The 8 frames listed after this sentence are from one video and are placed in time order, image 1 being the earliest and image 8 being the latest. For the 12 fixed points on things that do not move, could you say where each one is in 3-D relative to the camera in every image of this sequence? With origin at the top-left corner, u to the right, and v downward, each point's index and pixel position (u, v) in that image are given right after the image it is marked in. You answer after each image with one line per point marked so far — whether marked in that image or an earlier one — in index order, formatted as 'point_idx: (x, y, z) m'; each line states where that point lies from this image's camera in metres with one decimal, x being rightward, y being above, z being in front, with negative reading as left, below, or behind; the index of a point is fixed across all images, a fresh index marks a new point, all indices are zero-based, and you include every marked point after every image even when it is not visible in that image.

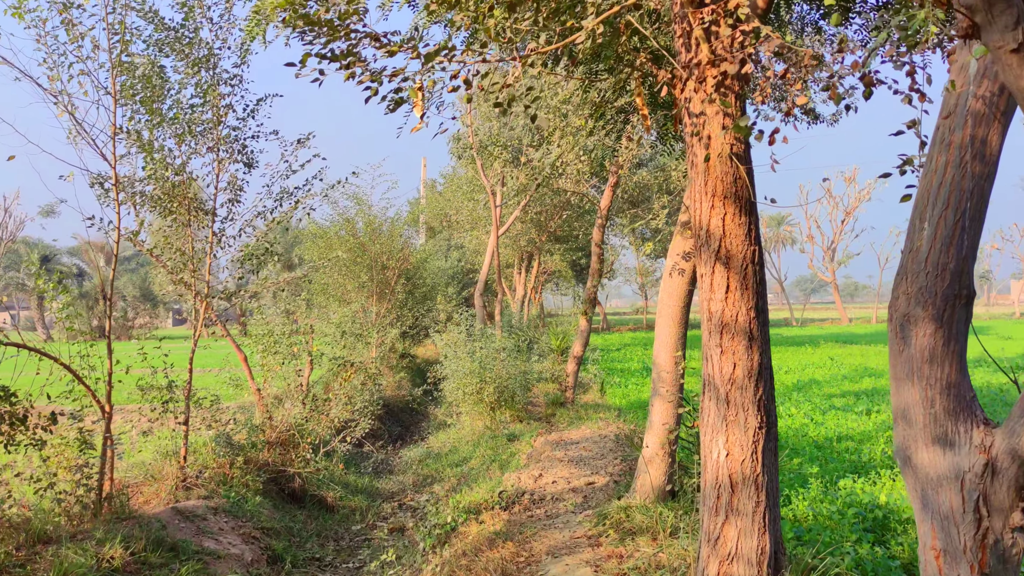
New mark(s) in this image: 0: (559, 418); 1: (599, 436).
0: (+0.5, -1.5, +10.3) m
1: (+0.8, -1.4, +8.4) m
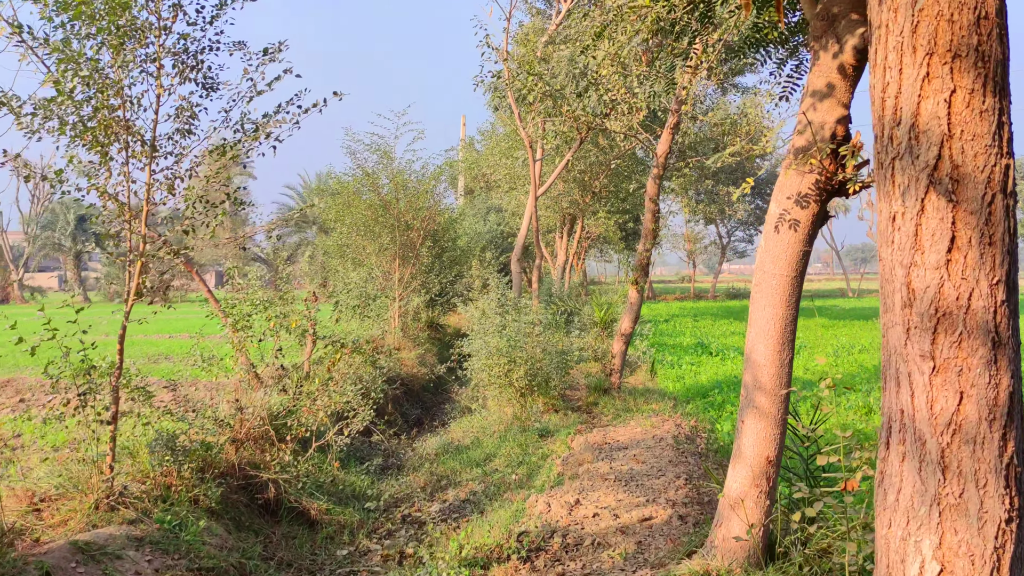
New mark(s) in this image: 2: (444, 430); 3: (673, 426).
0: (+0.9, -1.2, +8.6) m
1: (+1.0, -1.1, +6.6) m
2: (-0.8, -1.6, +9.9) m
3: (+1.3, -1.1, +7.3) m
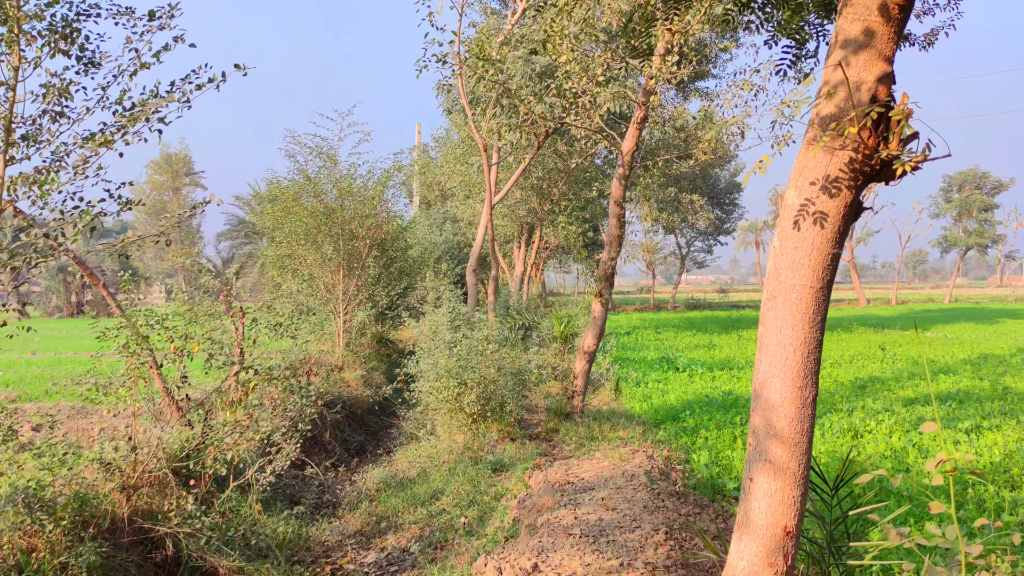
0: (+0.4, -1.3, +7.7) m
1: (+0.7, -1.2, +5.7) m
2: (-1.2, -1.7, +8.9) m
3: (+1.0, -1.2, +6.4) m
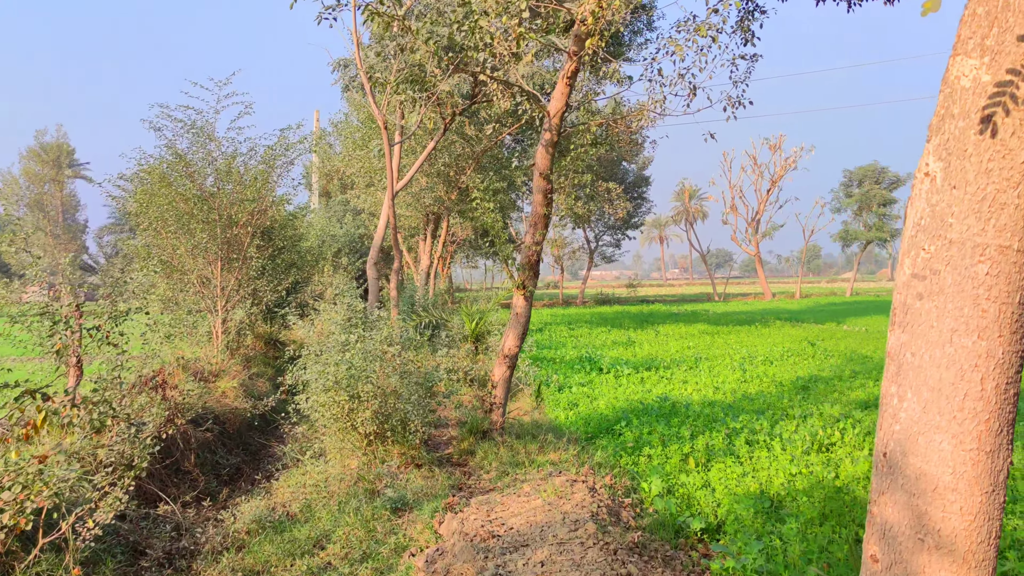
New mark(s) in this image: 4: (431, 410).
0: (-0.2, -1.2, +6.3) m
1: (+0.2, -1.1, +4.4) m
2: (-2.0, -1.7, +7.3) m
3: (+0.4, -1.2, +5.0) m
4: (-0.7, -1.0, +7.2) m
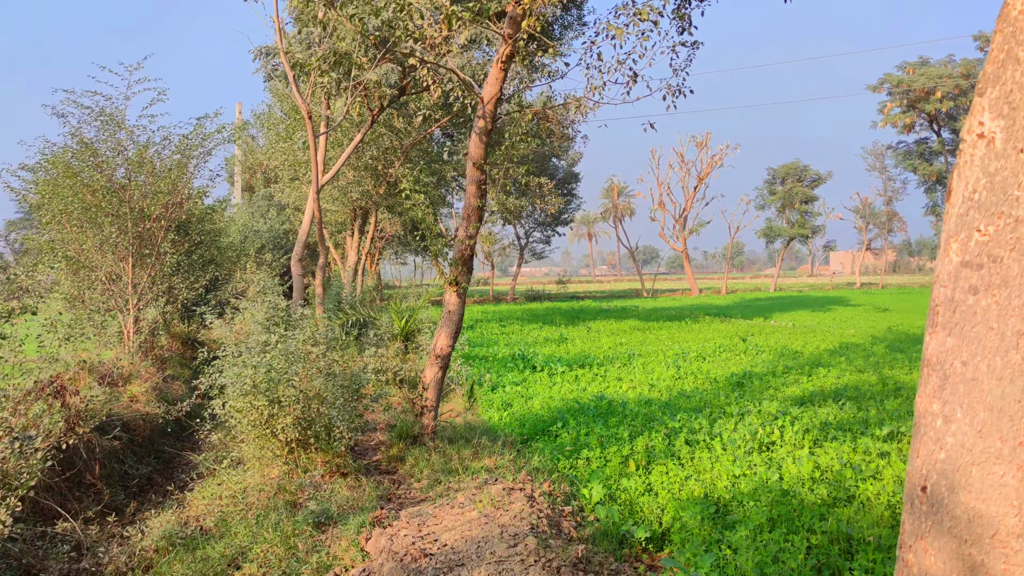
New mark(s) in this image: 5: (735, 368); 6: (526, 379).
0: (-0.7, -1.2, +5.9) m
1: (-0.1, -1.1, +4.0) m
2: (-2.5, -1.6, +6.8) m
3: (+0.1, -1.1, +4.7) m
4: (-1.2, -1.0, +6.8) m
5: (+2.8, -1.0, +11.2) m
6: (+0.2, -1.0, +10.3) m
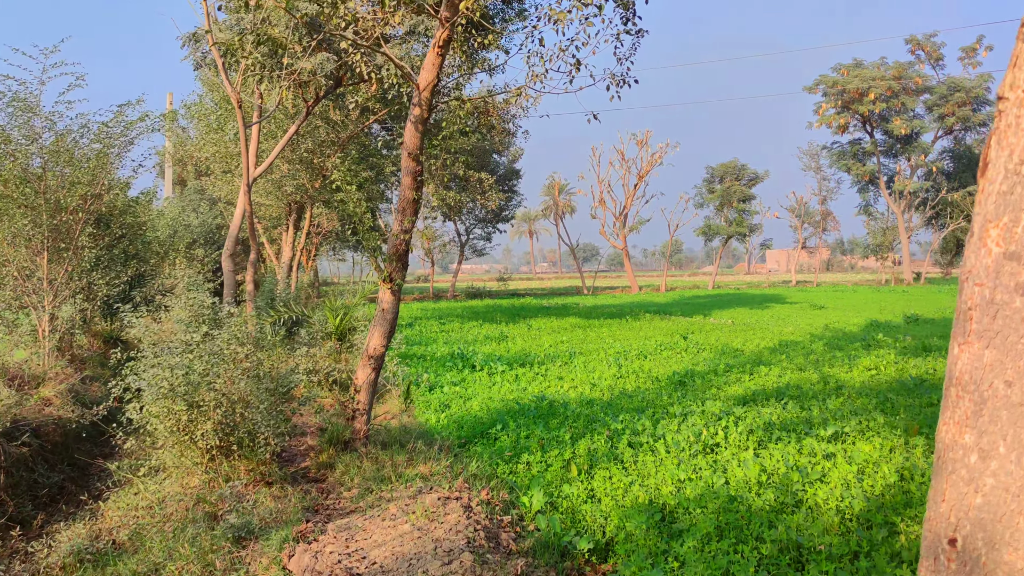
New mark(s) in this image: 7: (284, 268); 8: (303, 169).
0: (-1.1, -1.2, +5.6) m
1: (-0.3, -1.1, +3.7) m
2: (-3.0, -1.6, +6.3) m
3: (-0.3, -1.1, +4.4) m
4: (-1.6, -0.9, +6.4) m
5: (+2.0, -1.0, +11.1) m
6: (-0.5, -1.0, +10.0) m
7: (-4.9, +0.4, +19.3) m
8: (-4.0, +2.3, +17.0) m
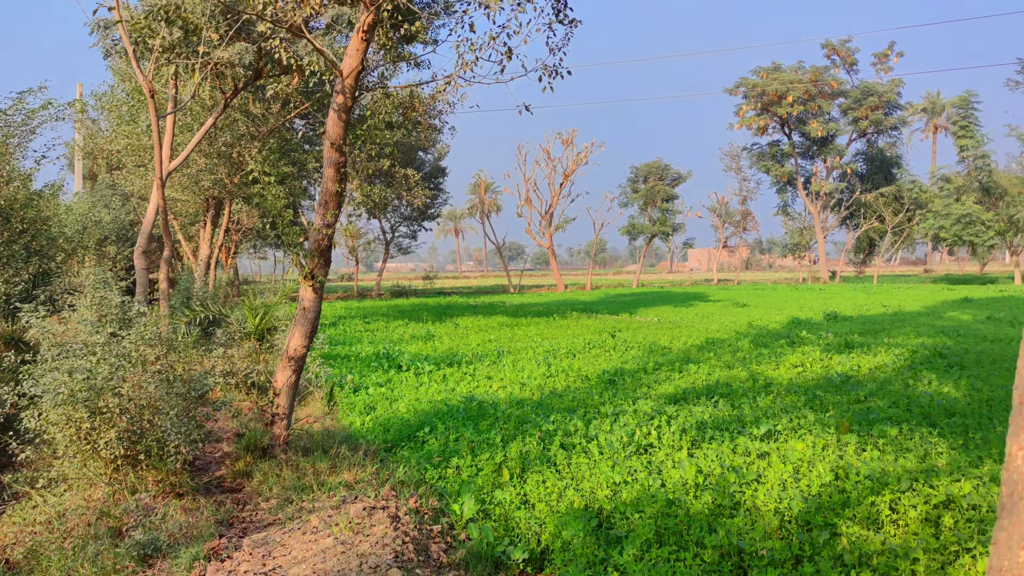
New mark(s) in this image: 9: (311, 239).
0: (-1.5, -1.2, +5.3) m
1: (-0.6, -1.1, +3.5) m
2: (-3.5, -1.6, +5.8) m
3: (-0.6, -1.1, +4.2) m
4: (-2.1, -0.9, +6.0) m
5: (+1.1, -0.9, +11.0) m
6: (-1.3, -1.0, +9.7) m
7: (-6.5, +0.5, +18.6) m
8: (-5.4, +2.3, +16.4) m
9: (-1.4, +0.3, +6.0) m
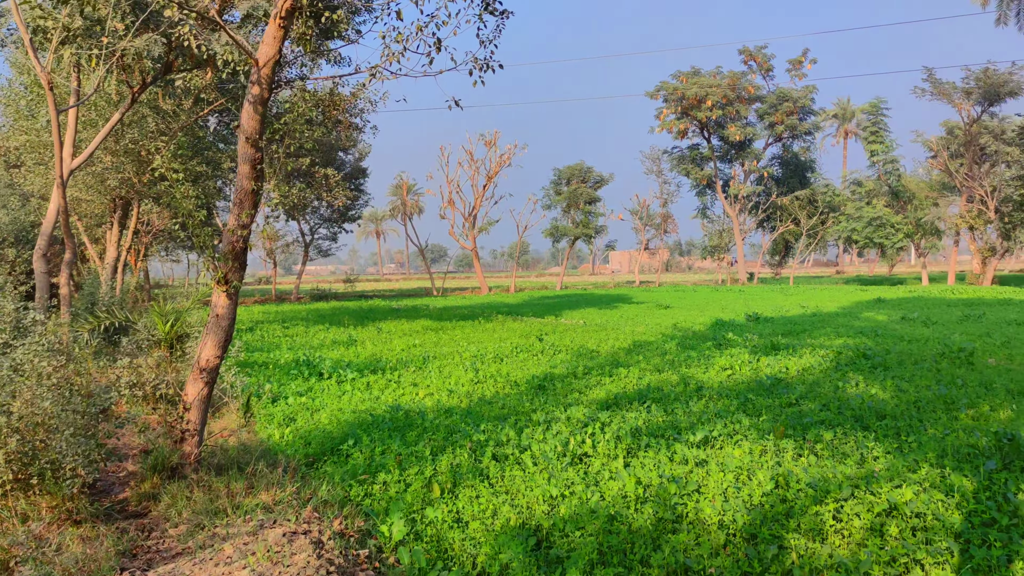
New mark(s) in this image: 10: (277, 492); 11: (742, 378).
0: (-1.9, -1.2, +4.8) m
1: (-0.8, -1.1, +3.1) m
2: (-3.9, -1.6, +5.2) m
3: (-0.9, -1.1, +3.8) m
4: (-2.6, -1.0, +5.5) m
5: (+0.3, -1.0, +10.7) m
6: (-2.1, -1.0, +9.3) m
7: (-8.0, +0.4, +17.6) m
8: (-6.7, +2.2, +15.6) m
9: (-1.8, +0.3, +5.6) m
10: (-1.3, -1.1, +5.0) m
11: (+2.4, -0.9, +9.1) m
